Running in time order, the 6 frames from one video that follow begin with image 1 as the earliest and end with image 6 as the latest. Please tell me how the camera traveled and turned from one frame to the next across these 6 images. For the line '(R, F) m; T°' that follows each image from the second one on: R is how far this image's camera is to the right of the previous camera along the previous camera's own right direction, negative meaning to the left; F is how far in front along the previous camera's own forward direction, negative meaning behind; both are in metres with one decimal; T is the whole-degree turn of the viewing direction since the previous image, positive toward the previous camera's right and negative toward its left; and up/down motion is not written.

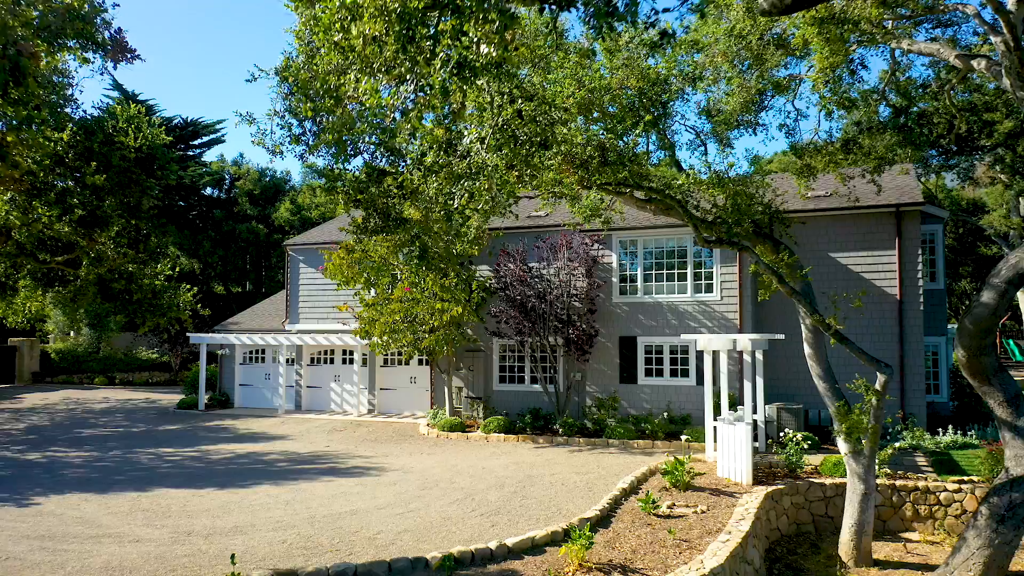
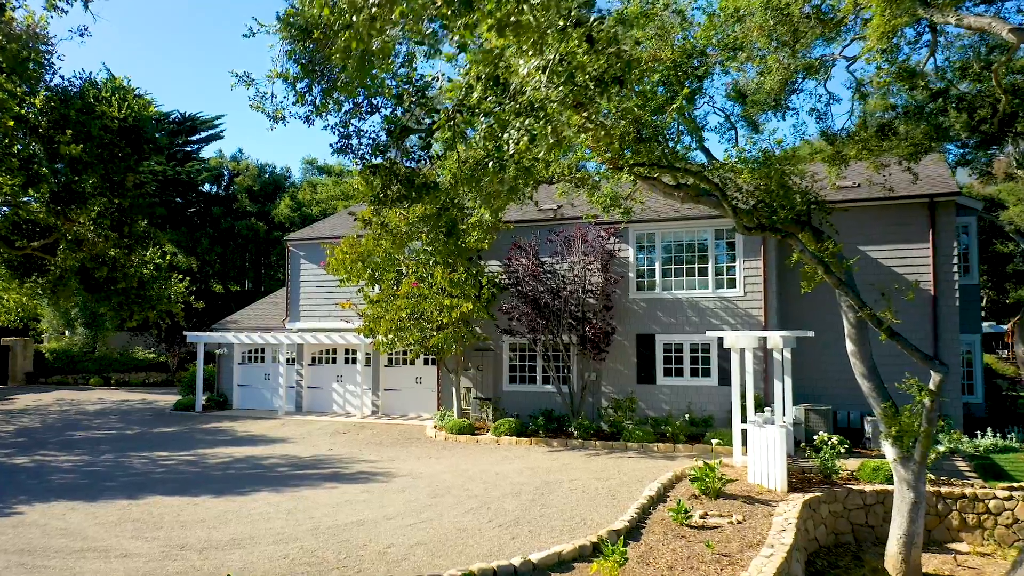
(-0.3, +0.8) m; 0°
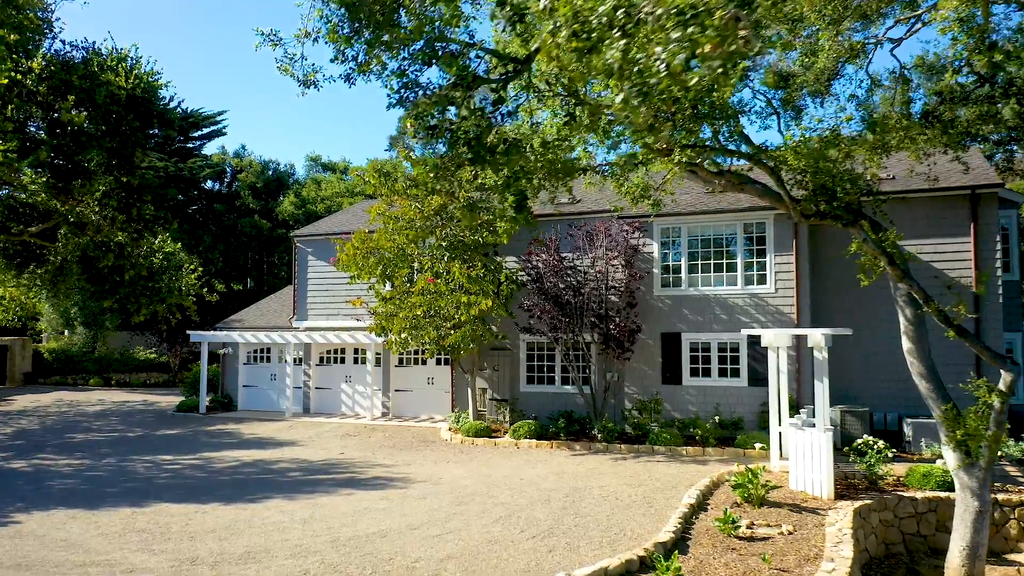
(-0.5, +0.7) m; 0°
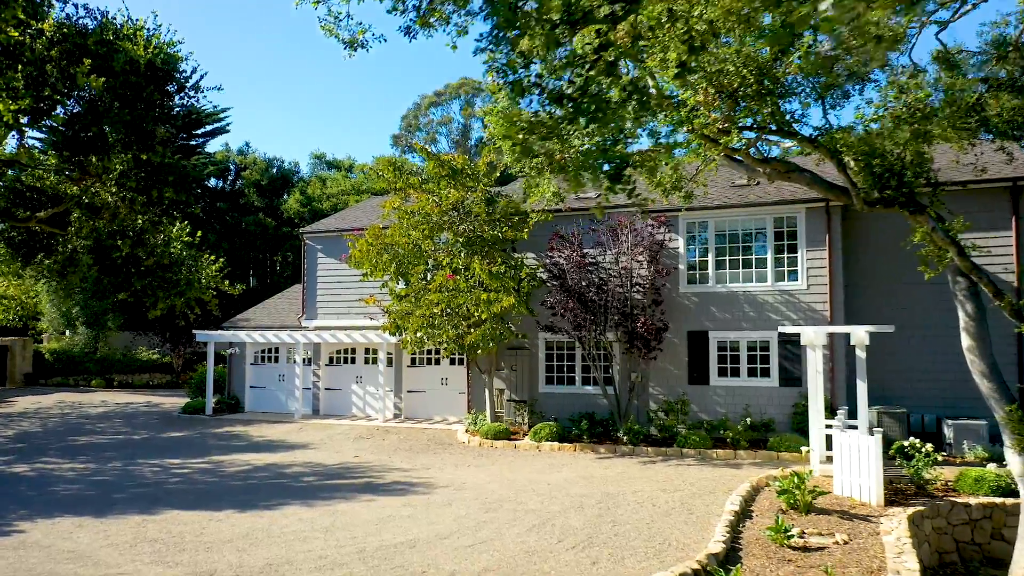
(-0.5, +0.5) m; 0°
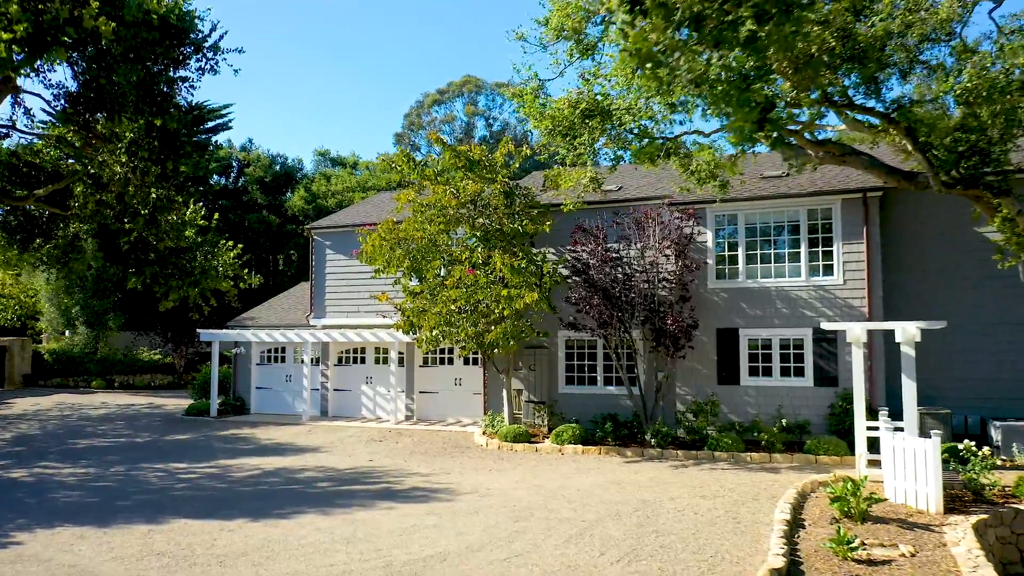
(-0.5, +0.7) m; 0°
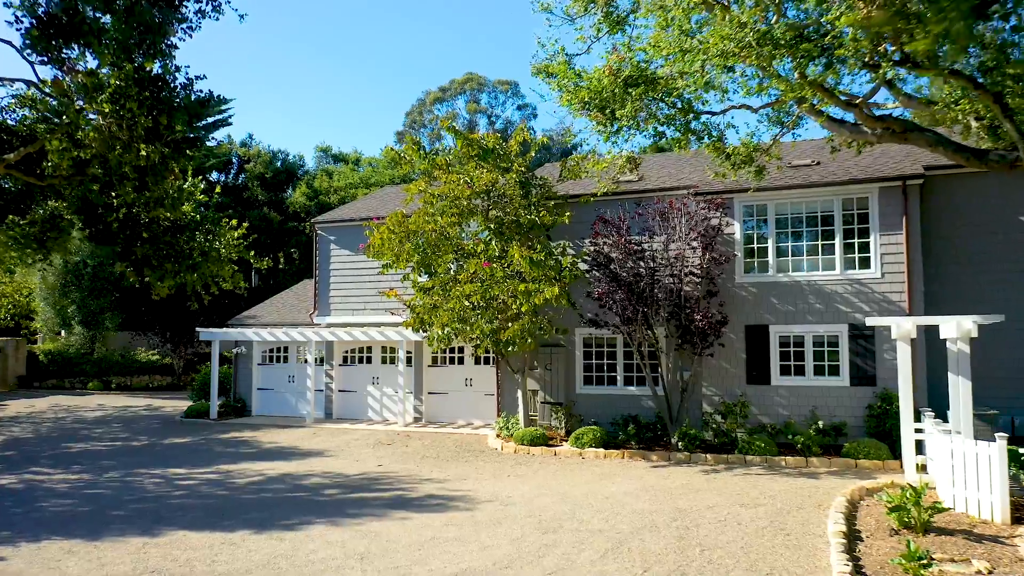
(-0.4, +0.8) m; 0°
